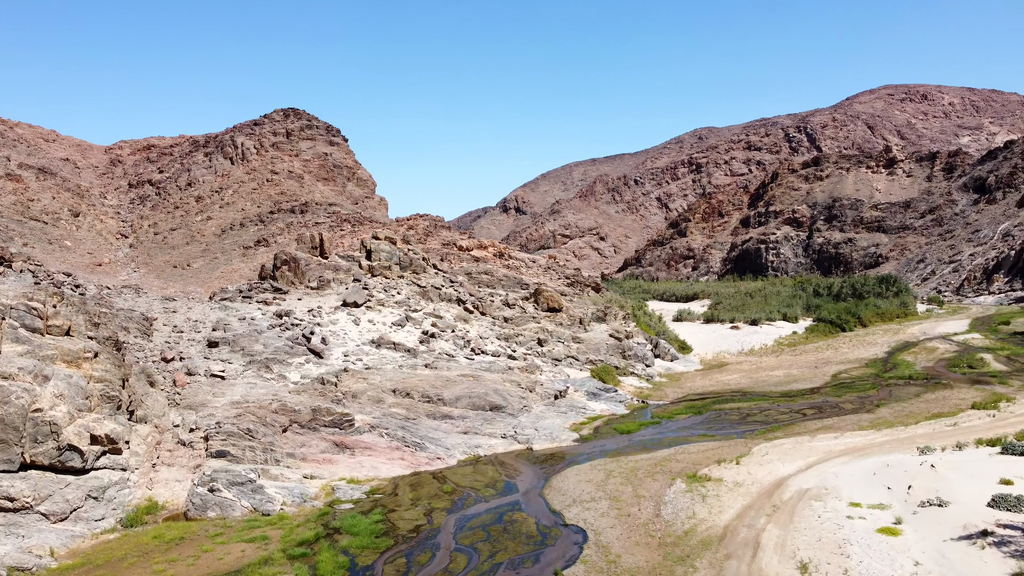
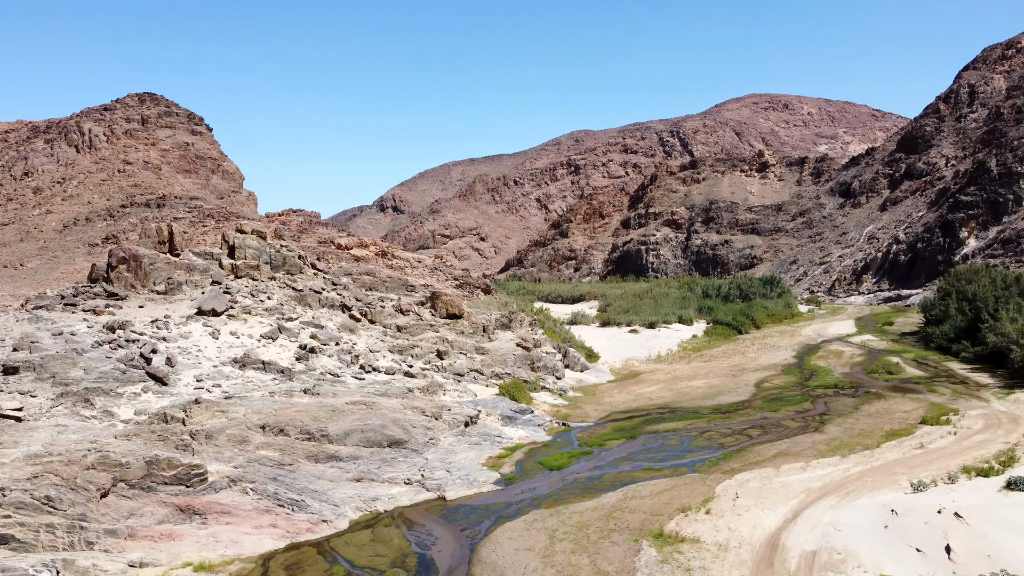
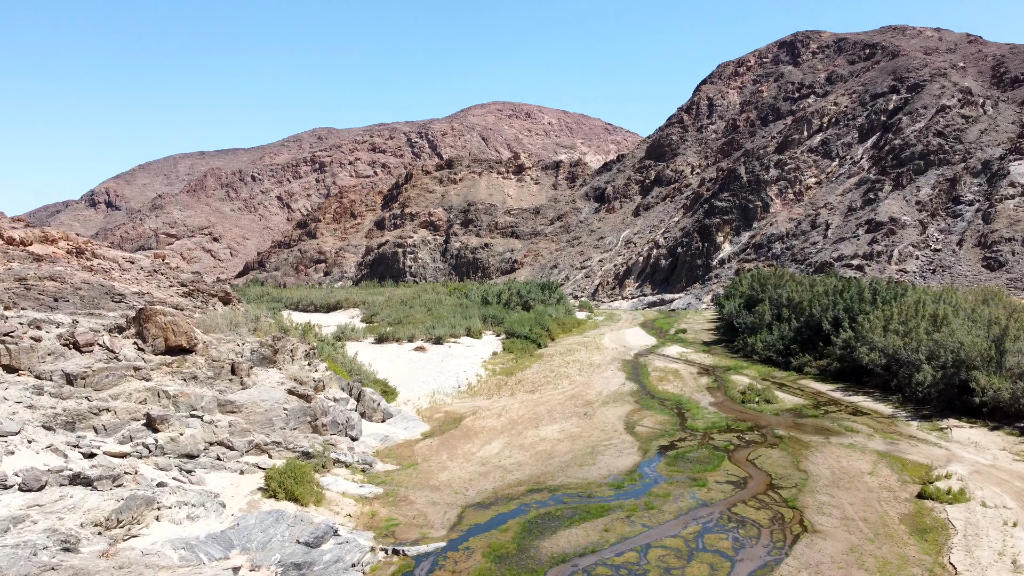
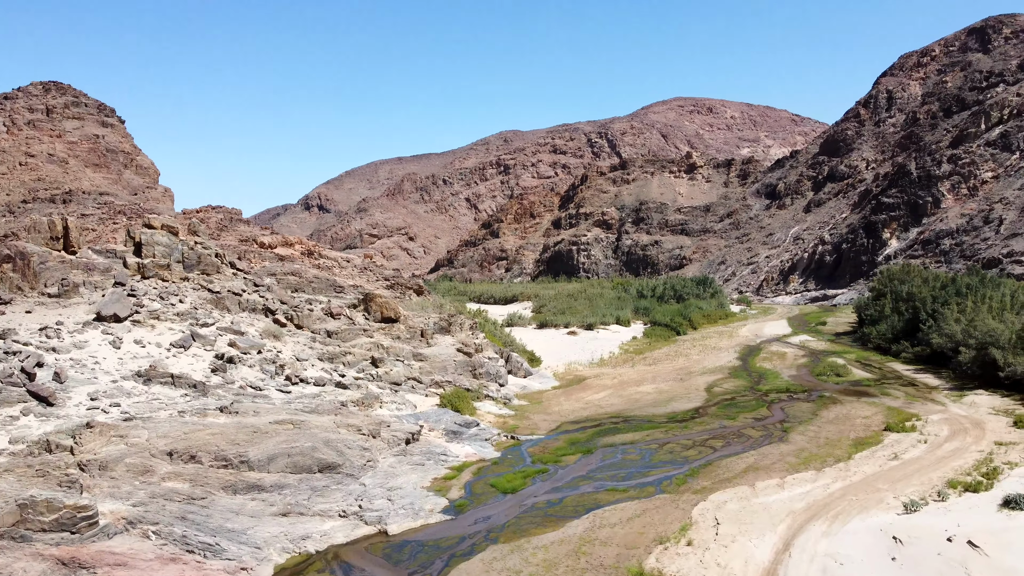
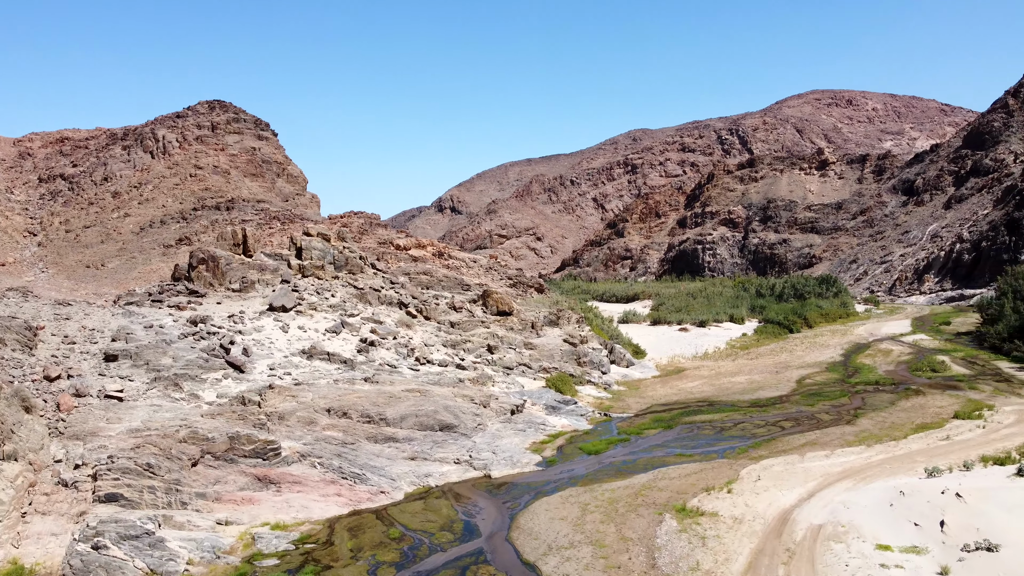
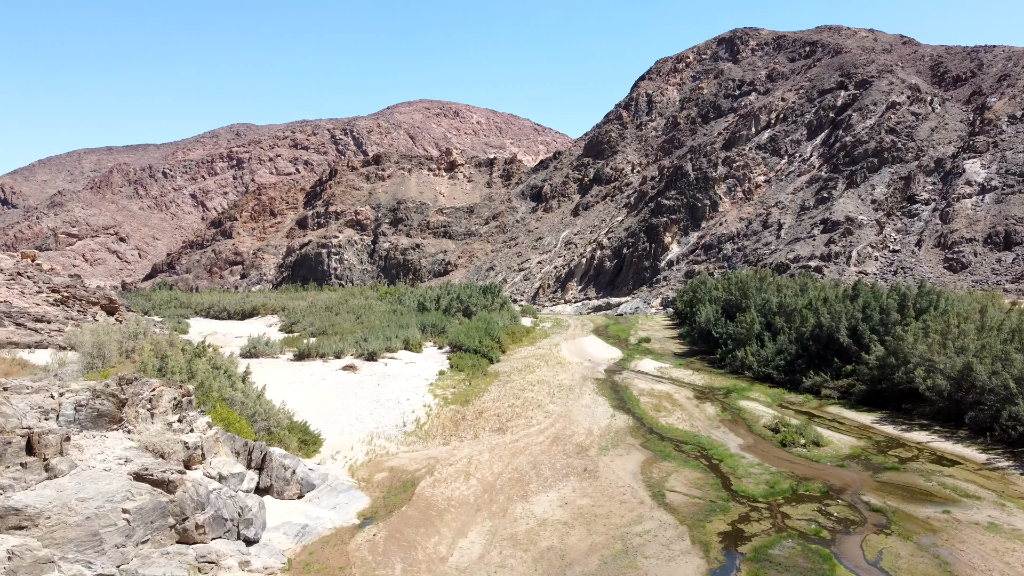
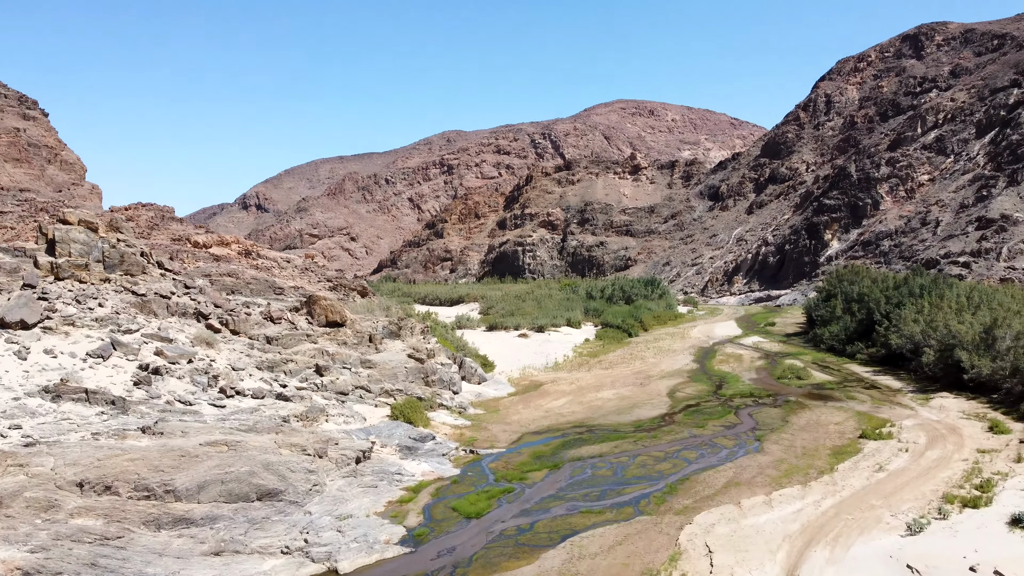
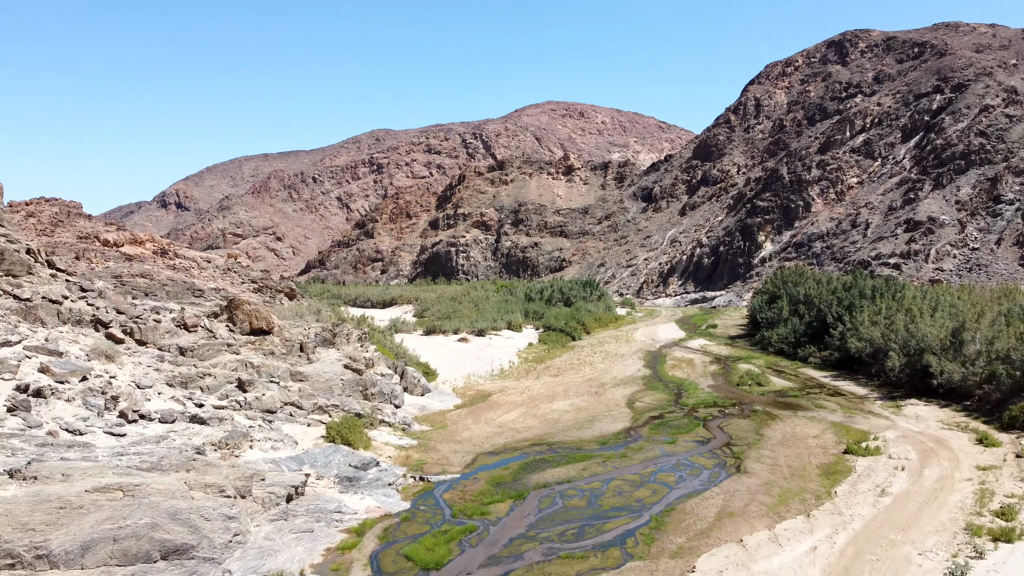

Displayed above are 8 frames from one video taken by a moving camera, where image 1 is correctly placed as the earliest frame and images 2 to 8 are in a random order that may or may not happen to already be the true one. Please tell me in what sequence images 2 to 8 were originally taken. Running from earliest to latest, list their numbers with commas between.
5, 2, 4, 7, 8, 3, 6
